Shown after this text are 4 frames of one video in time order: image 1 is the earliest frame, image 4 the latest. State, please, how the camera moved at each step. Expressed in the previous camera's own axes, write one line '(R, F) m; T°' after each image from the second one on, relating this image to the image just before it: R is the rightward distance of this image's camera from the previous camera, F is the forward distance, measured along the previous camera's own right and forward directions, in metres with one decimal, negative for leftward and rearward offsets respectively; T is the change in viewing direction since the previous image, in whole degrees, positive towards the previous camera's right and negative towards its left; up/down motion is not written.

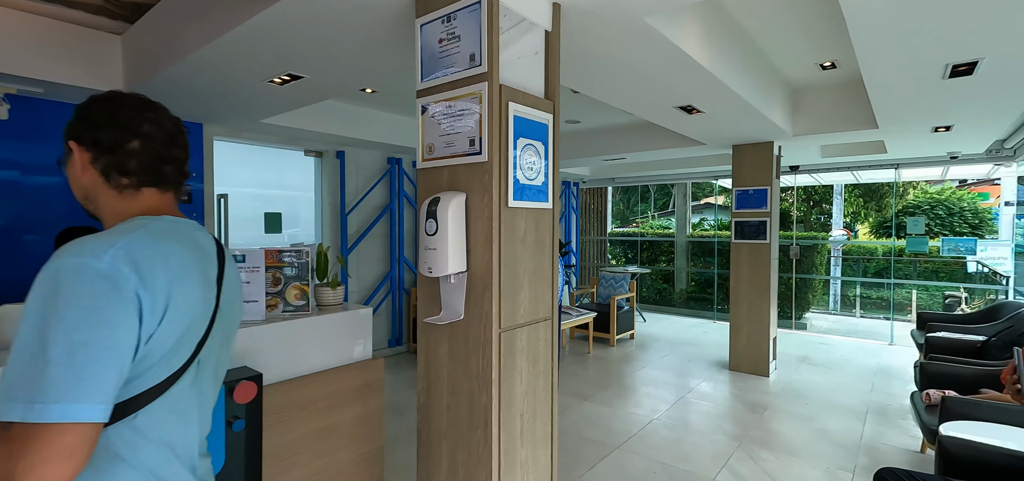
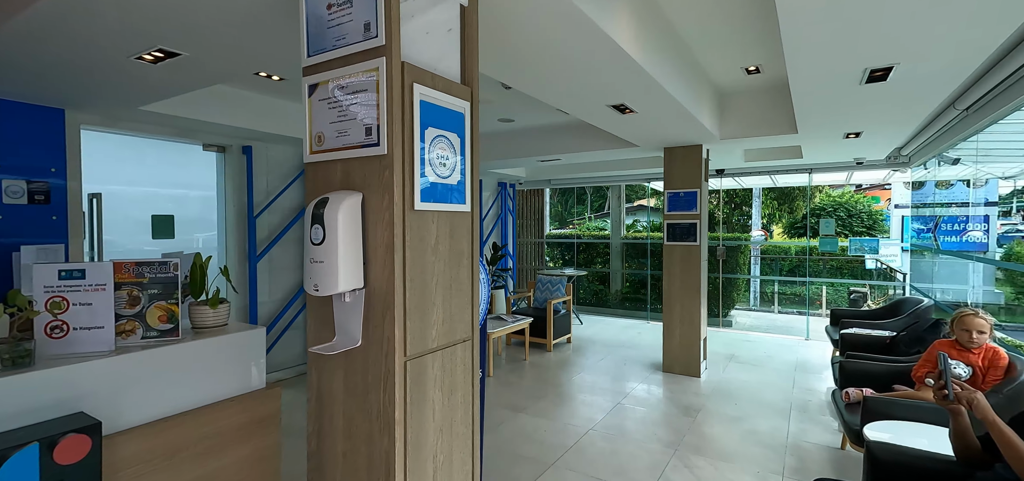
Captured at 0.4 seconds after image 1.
(+0.1, +0.2) m; +8°
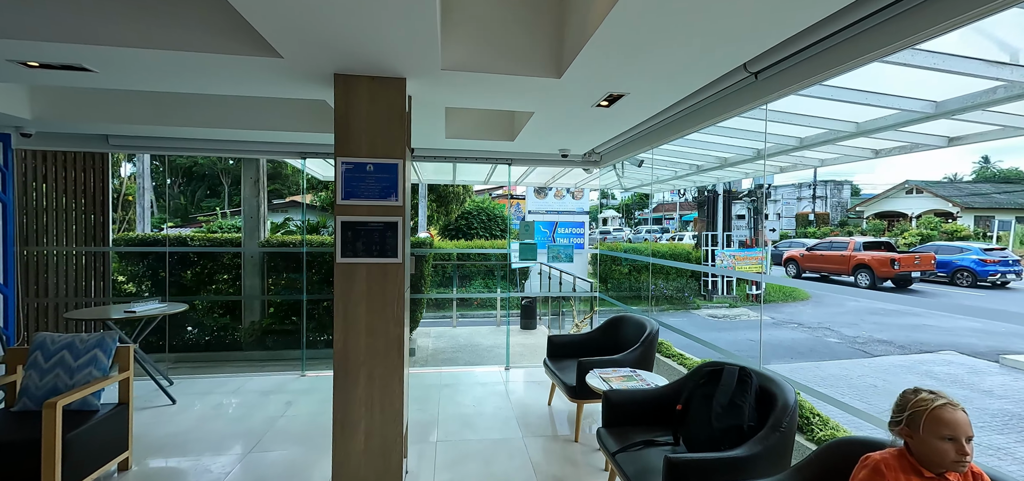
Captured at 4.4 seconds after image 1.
(+0.7, +2.1) m; +44°
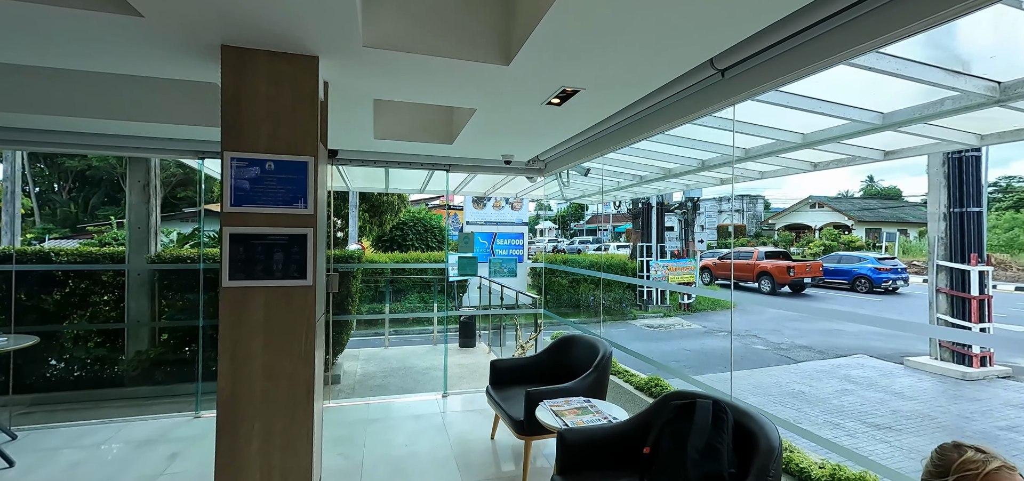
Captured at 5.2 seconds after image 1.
(0.0, +0.4) m; +8°
